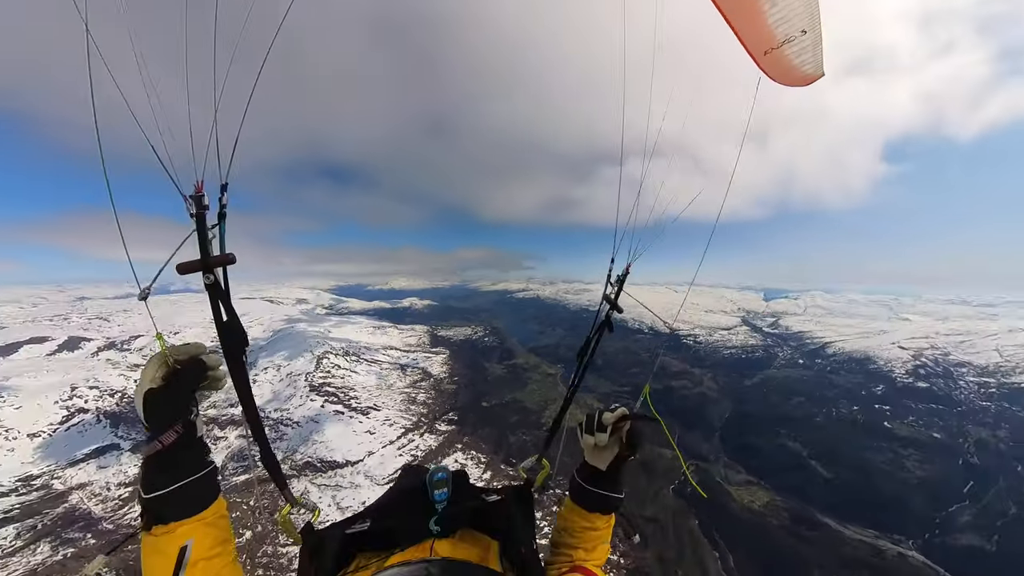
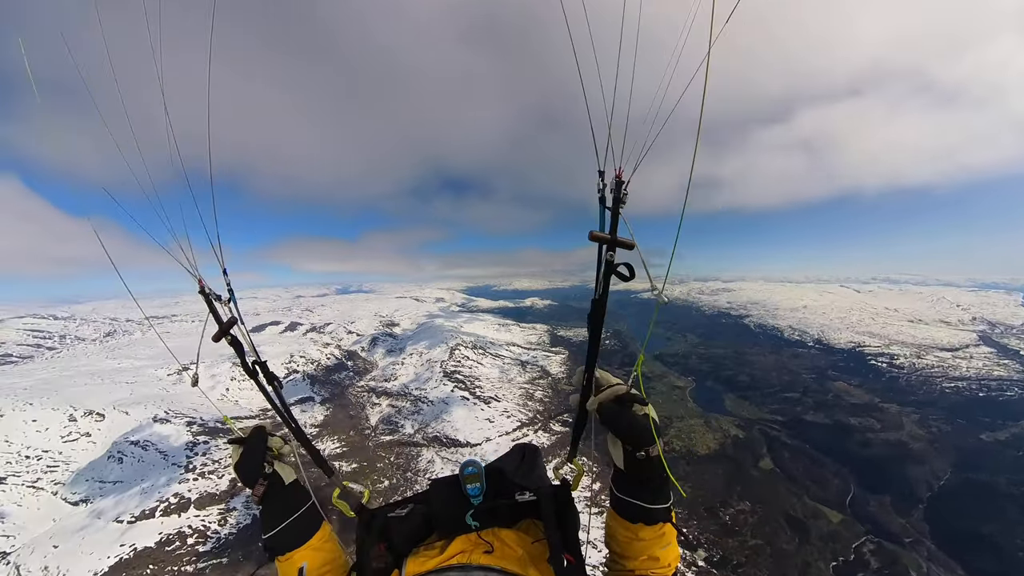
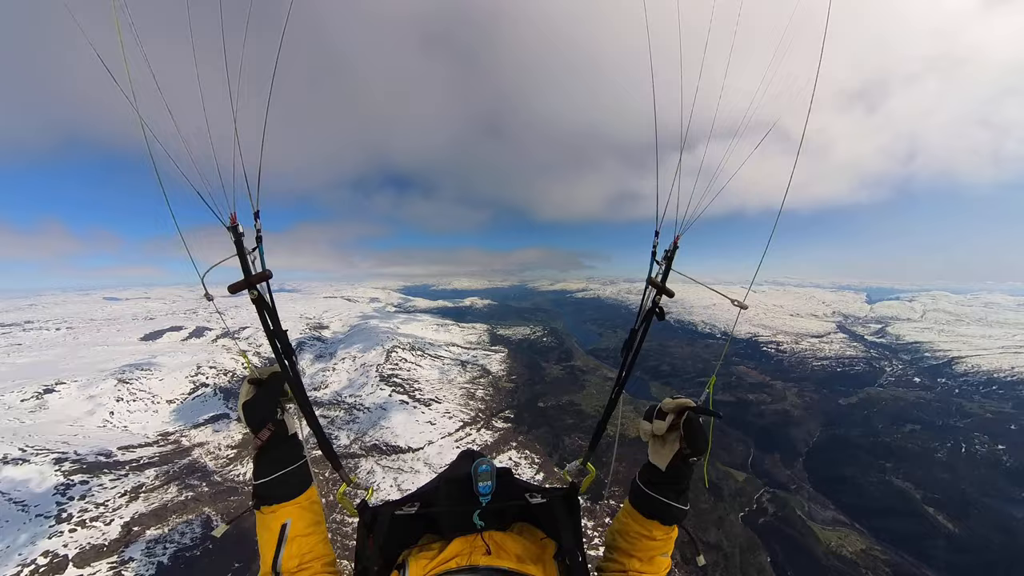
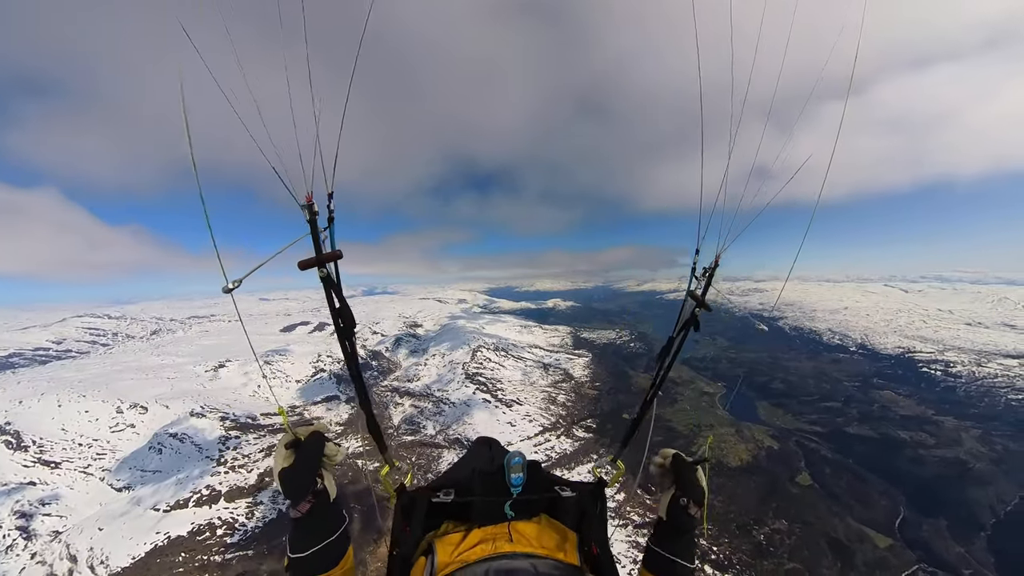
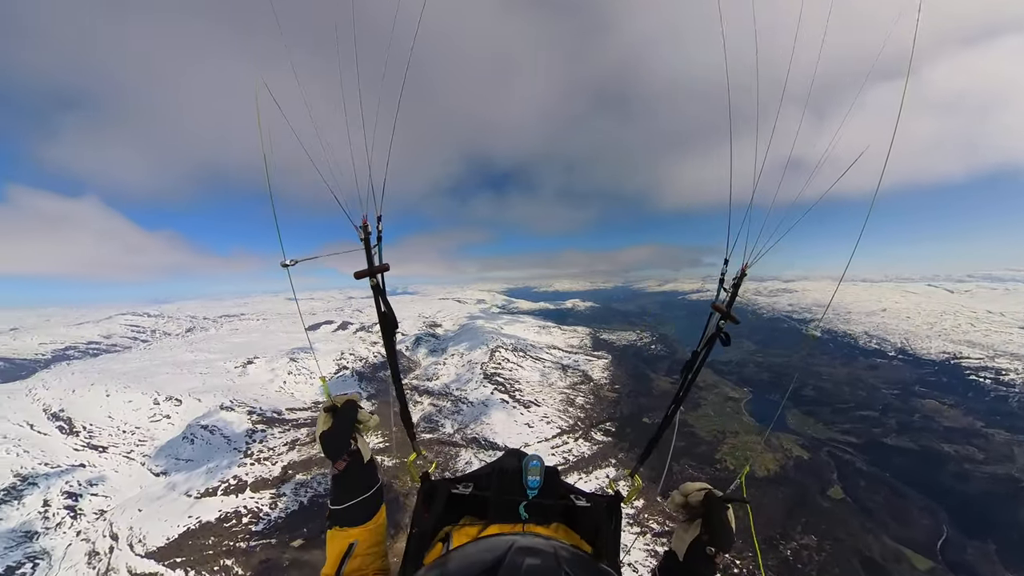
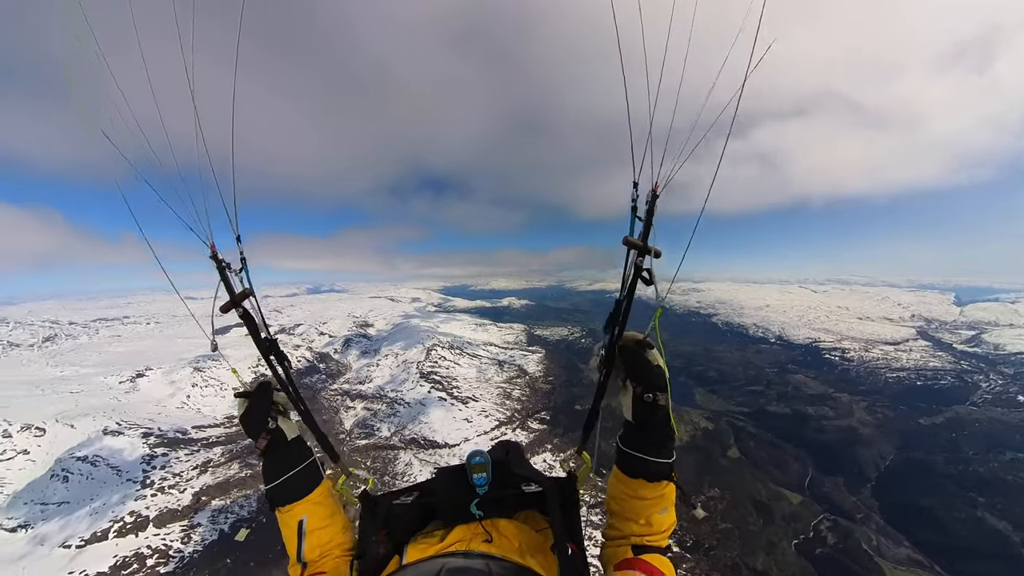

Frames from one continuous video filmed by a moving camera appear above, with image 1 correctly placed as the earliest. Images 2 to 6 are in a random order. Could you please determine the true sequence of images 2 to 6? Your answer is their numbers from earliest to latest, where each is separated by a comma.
3, 6, 2, 4, 5
